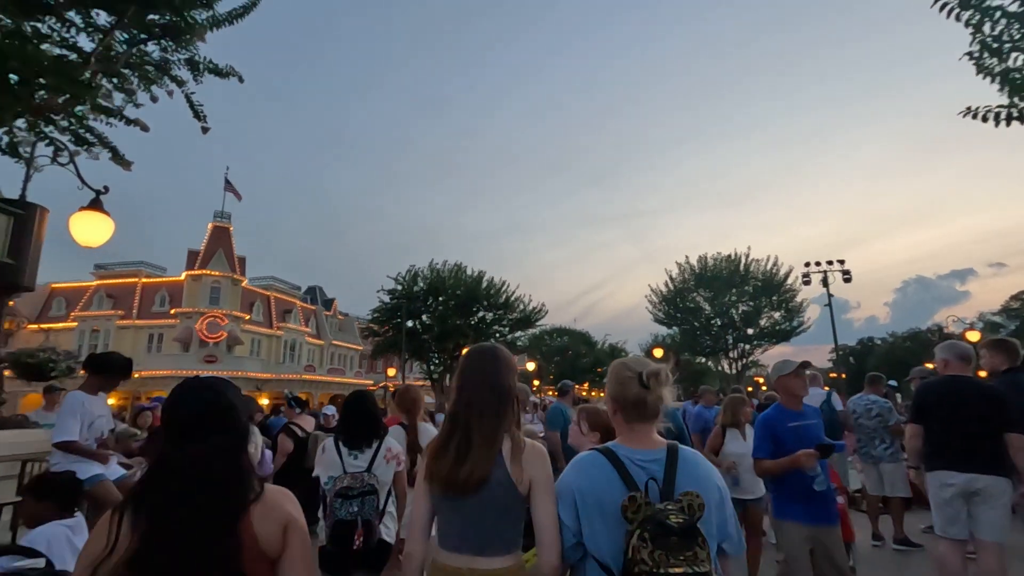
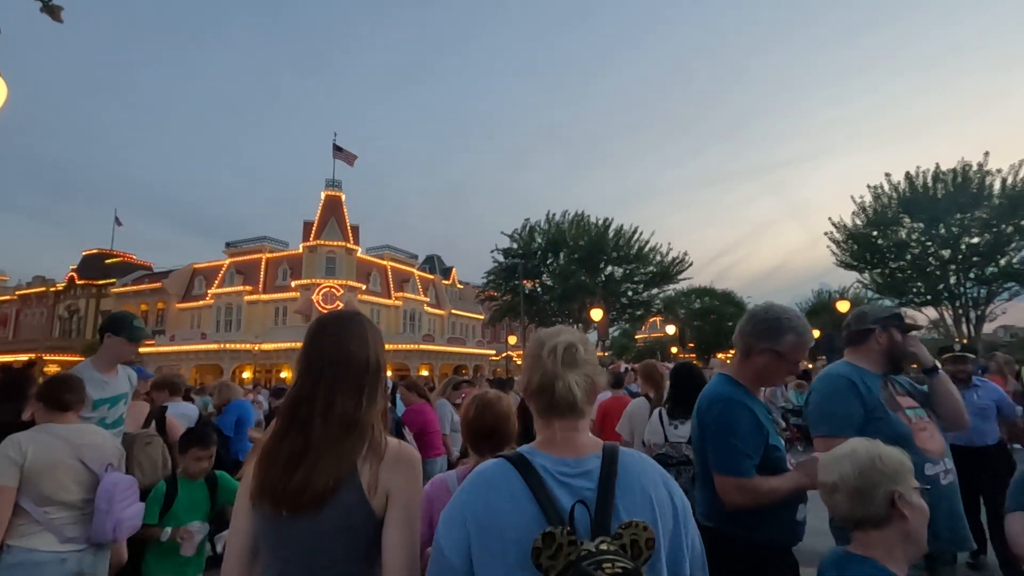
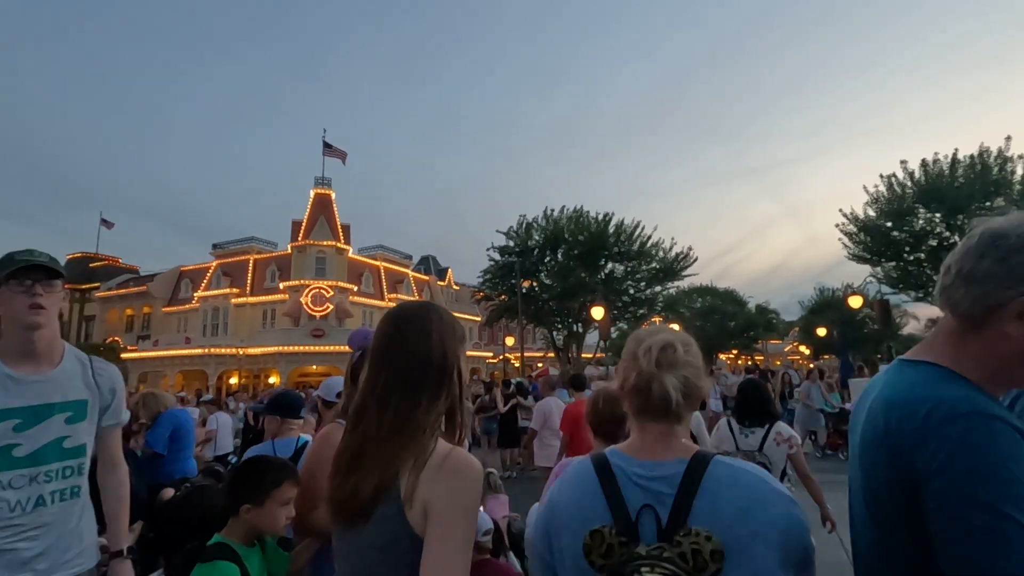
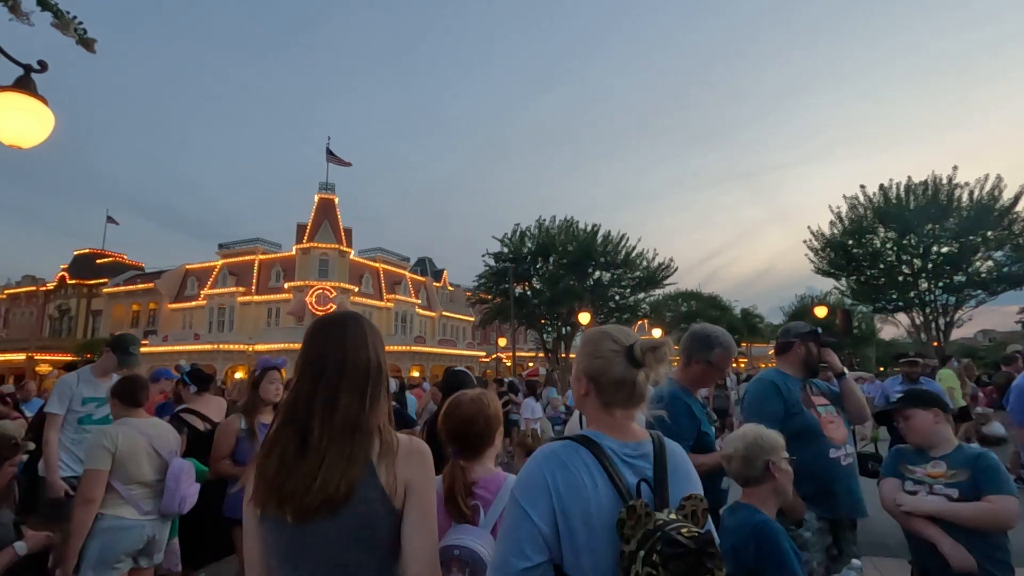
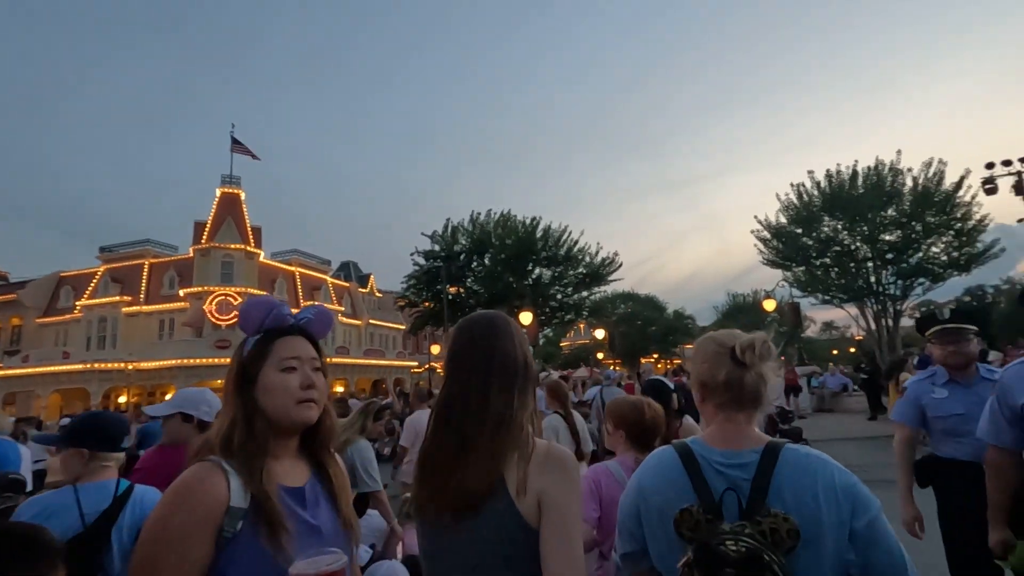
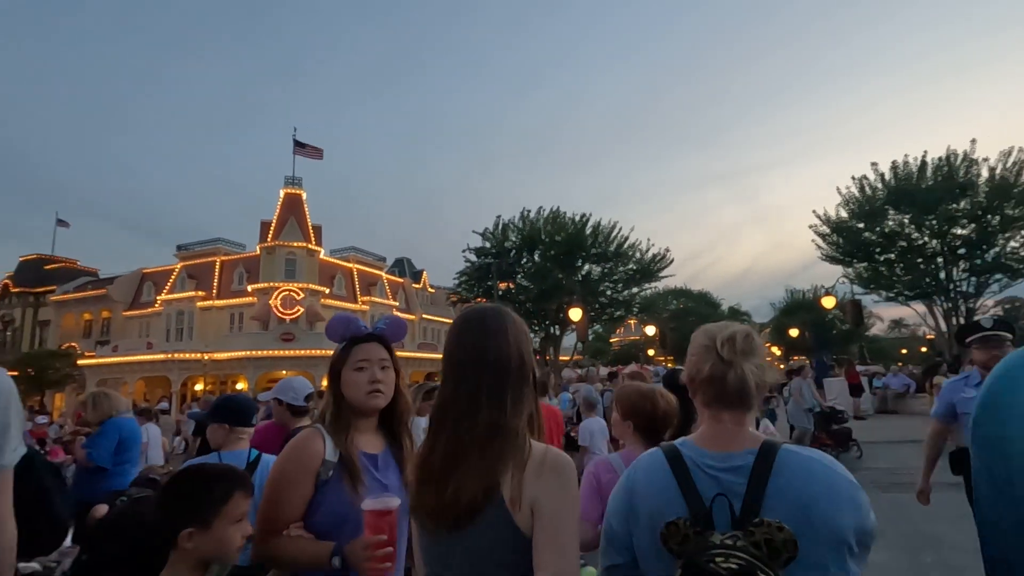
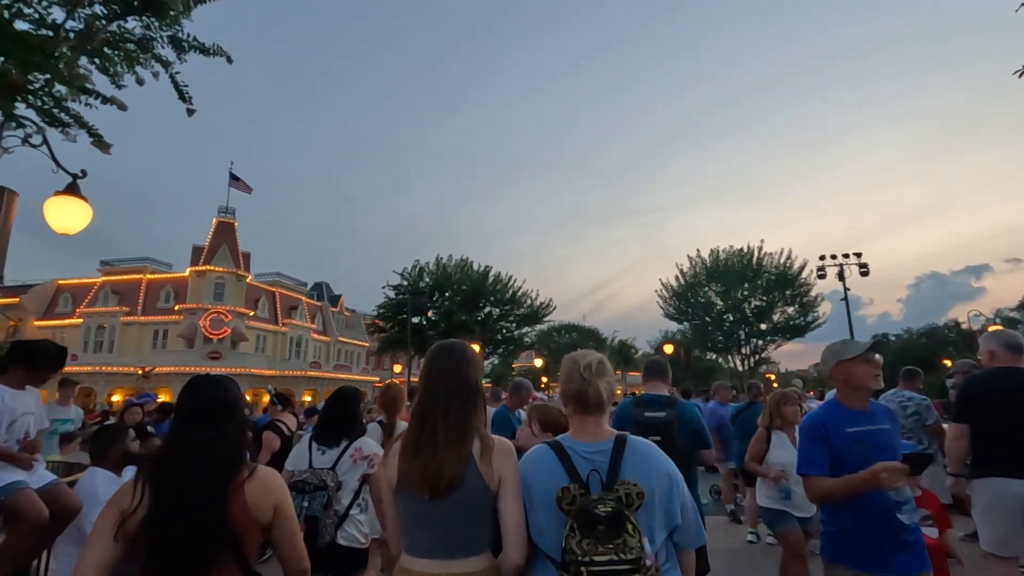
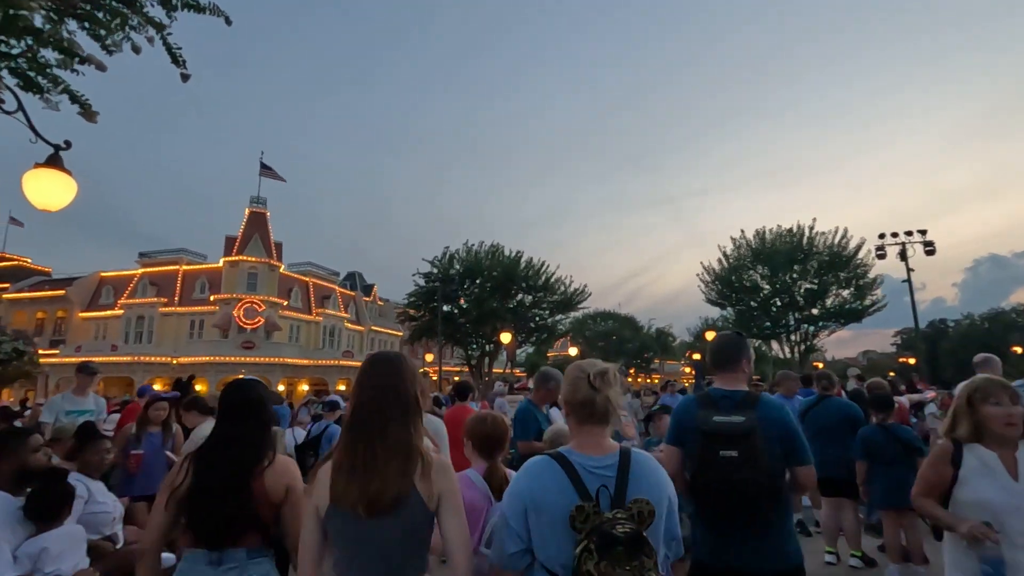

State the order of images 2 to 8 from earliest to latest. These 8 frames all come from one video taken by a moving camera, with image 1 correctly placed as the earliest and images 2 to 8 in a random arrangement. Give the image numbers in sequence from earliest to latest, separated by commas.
7, 8, 4, 2, 3, 6, 5
